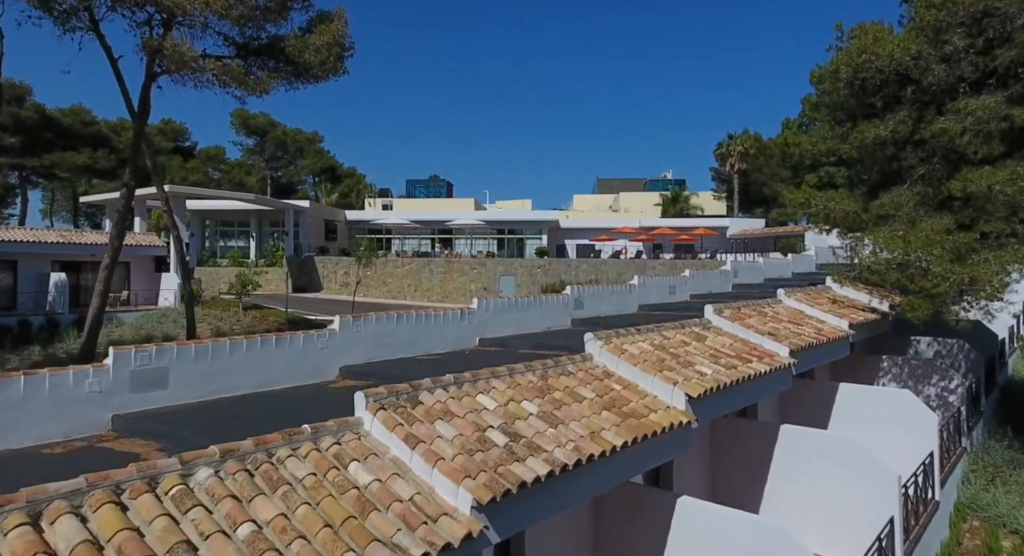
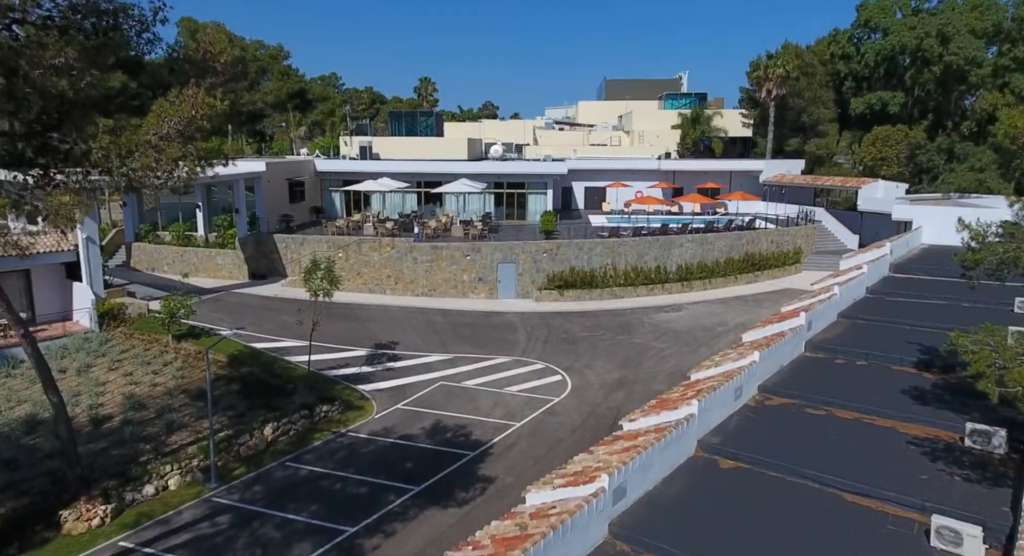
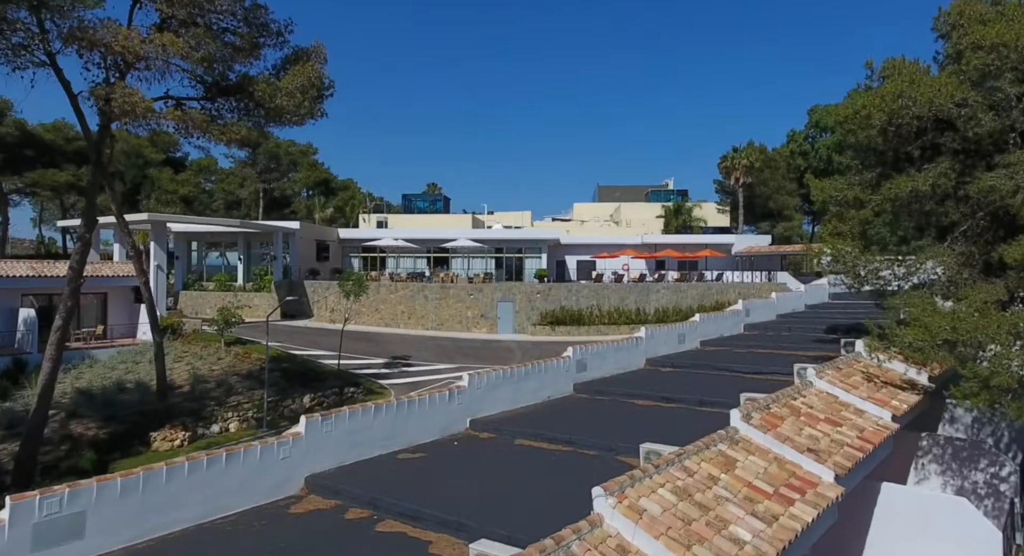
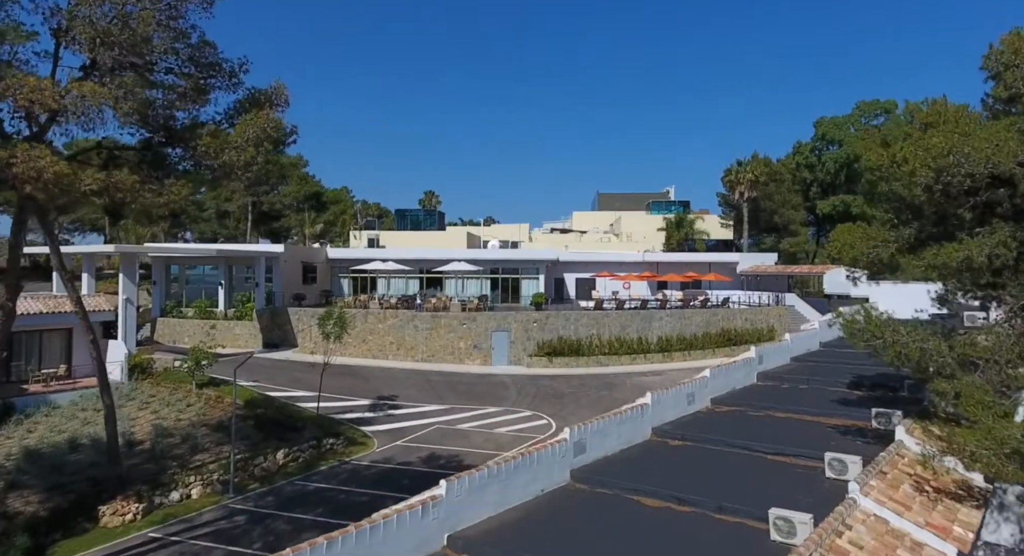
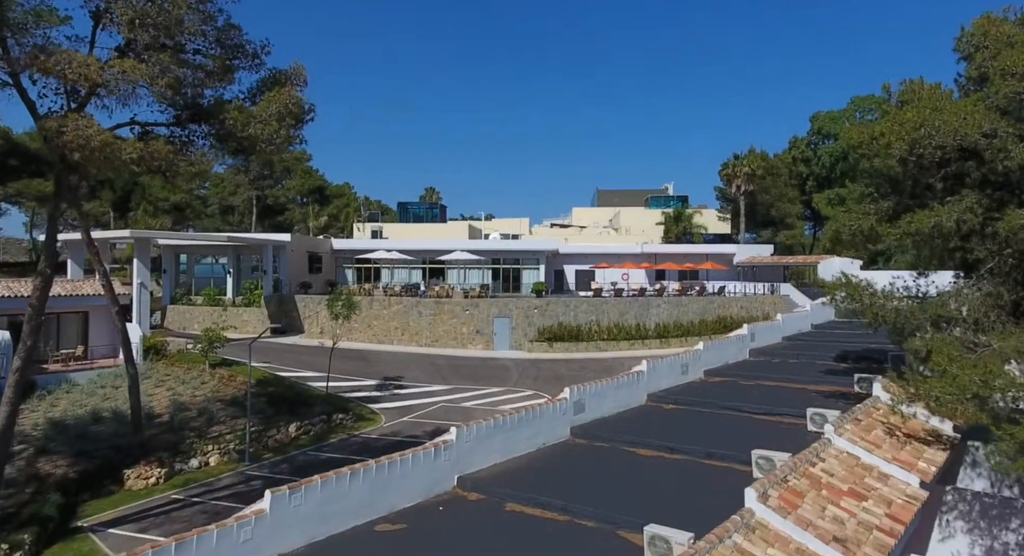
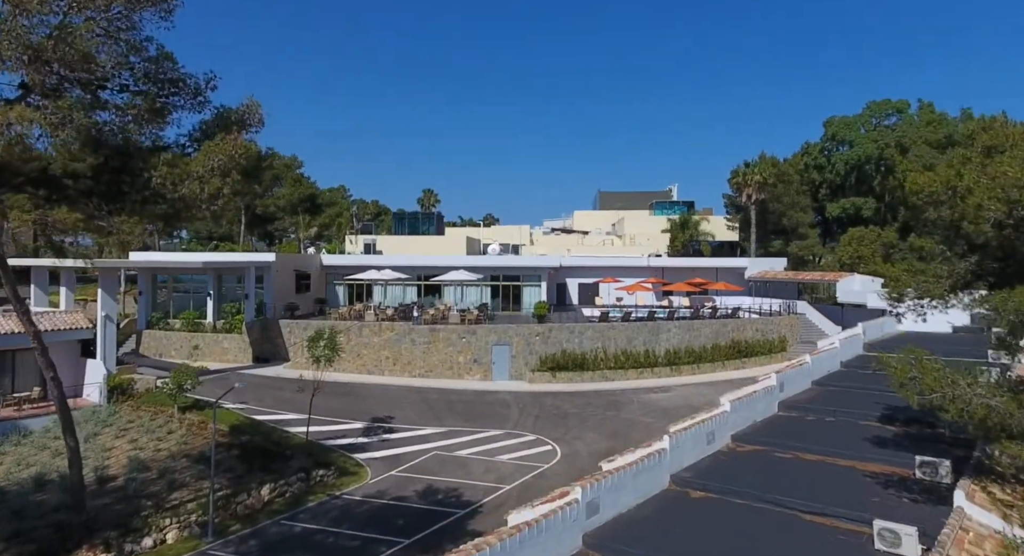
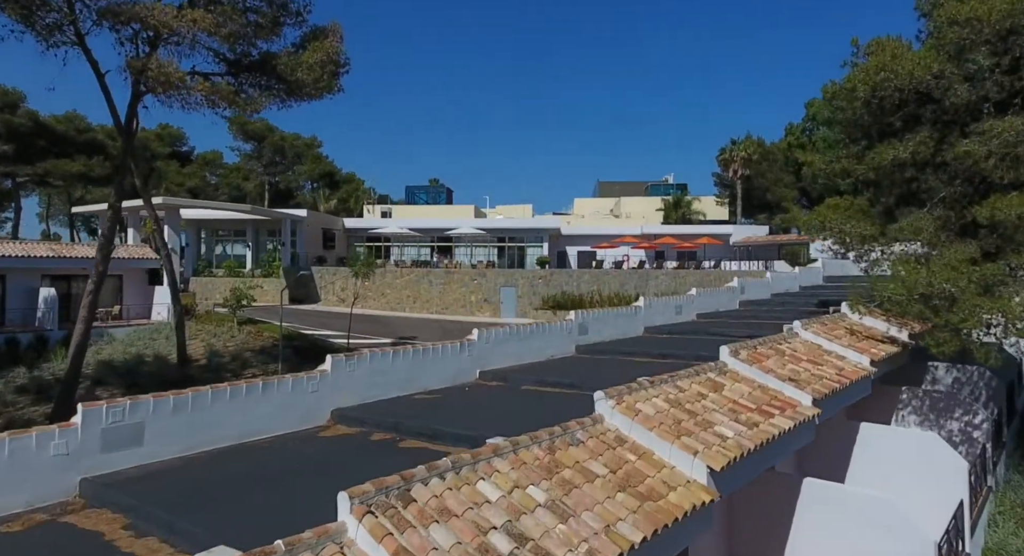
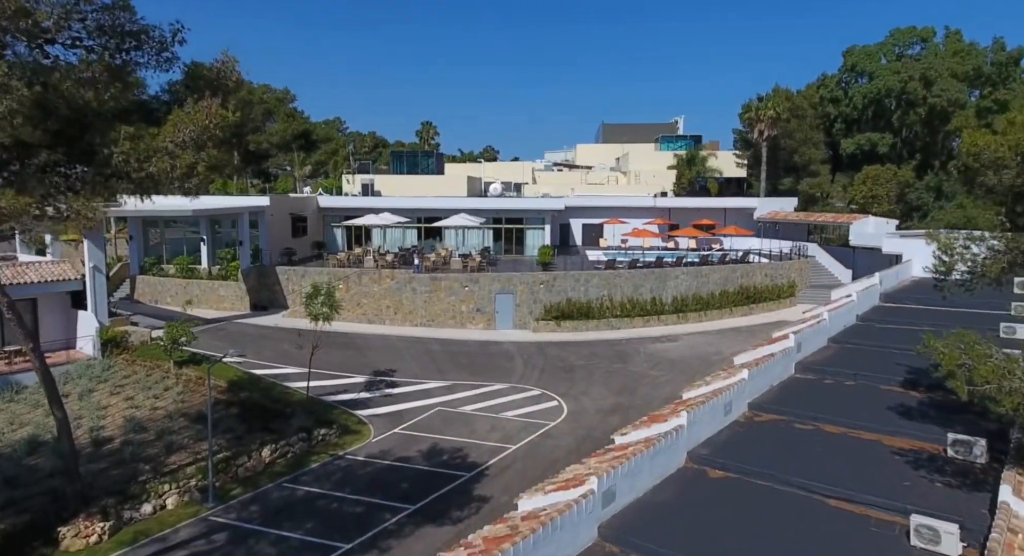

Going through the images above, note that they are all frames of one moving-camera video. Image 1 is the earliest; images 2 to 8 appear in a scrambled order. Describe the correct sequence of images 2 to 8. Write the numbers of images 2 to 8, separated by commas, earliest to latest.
7, 3, 5, 4, 6, 8, 2
